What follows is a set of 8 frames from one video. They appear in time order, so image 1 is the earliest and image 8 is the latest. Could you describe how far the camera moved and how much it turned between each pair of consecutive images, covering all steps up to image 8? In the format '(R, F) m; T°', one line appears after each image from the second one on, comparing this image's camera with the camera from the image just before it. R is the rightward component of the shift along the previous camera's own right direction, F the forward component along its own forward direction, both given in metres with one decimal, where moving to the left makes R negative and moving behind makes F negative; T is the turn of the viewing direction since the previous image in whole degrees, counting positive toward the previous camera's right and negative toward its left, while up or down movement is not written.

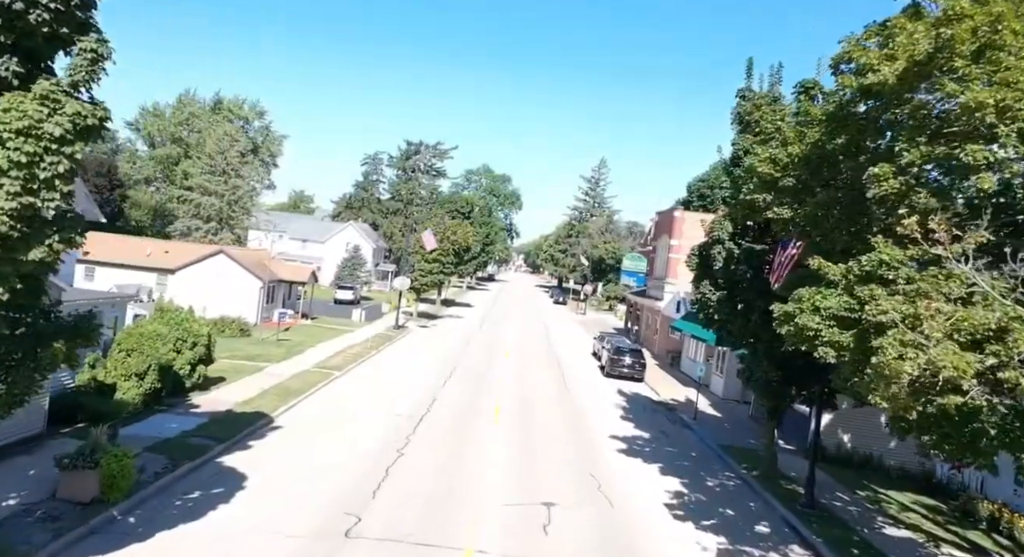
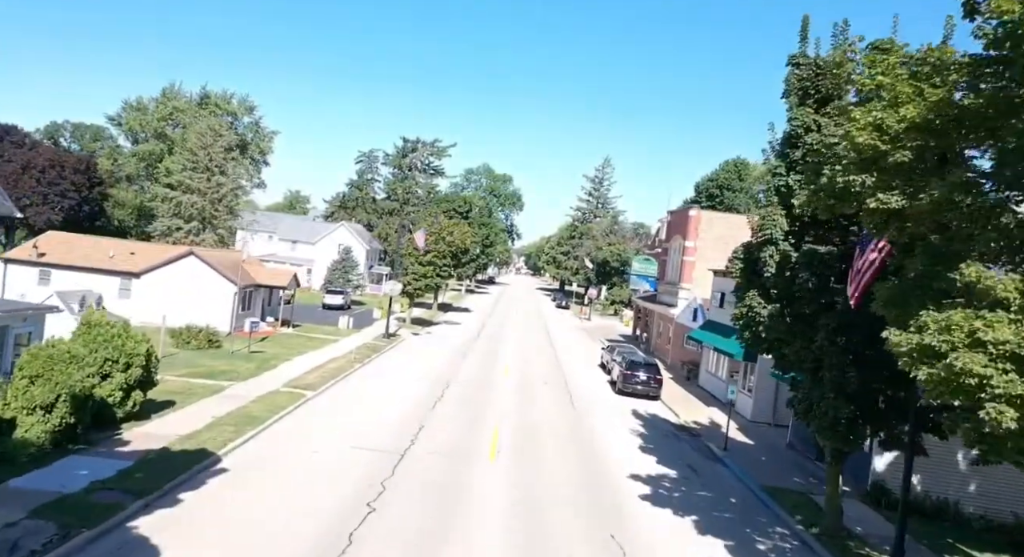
(0.0, +3.0) m; 0°
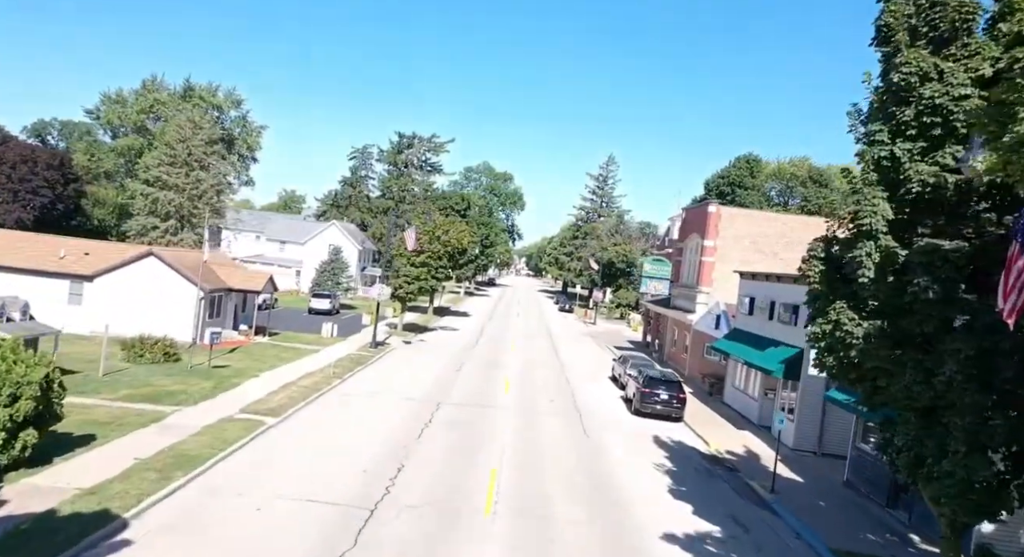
(0.0, +3.3) m; 0°
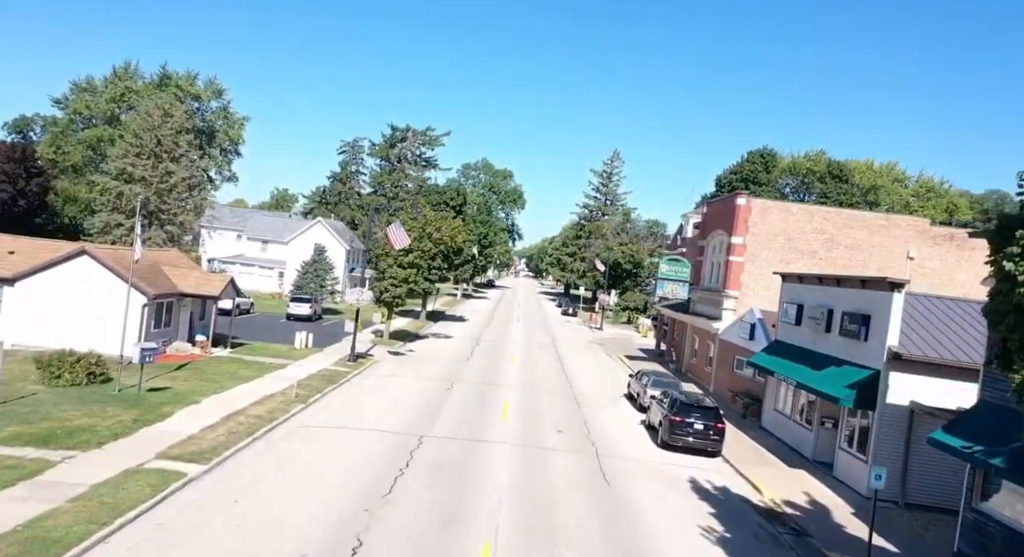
(0.0, +4.0) m; 0°
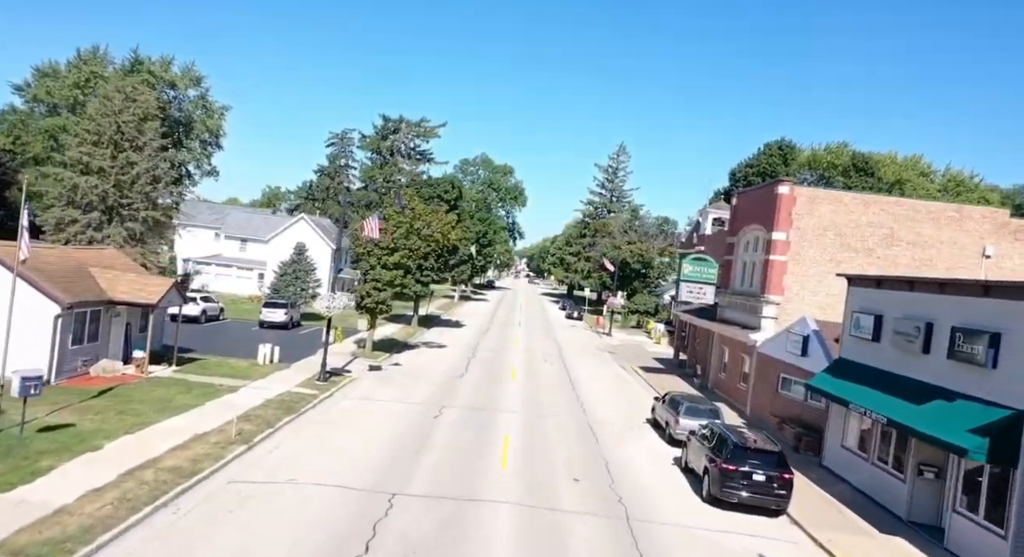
(0.0, +4.2) m; 0°
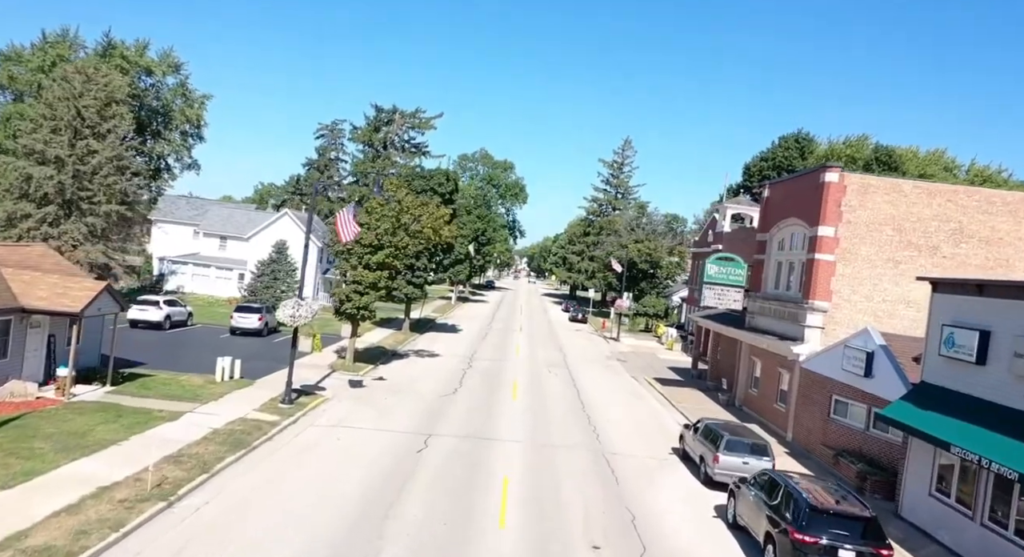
(0.0, +3.5) m; 0°
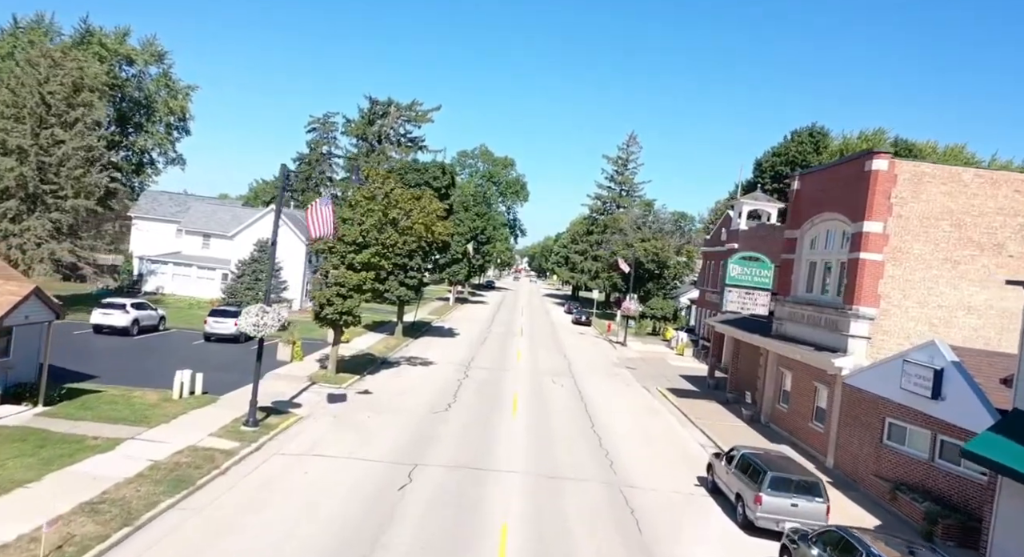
(0.0, +2.6) m; 0°
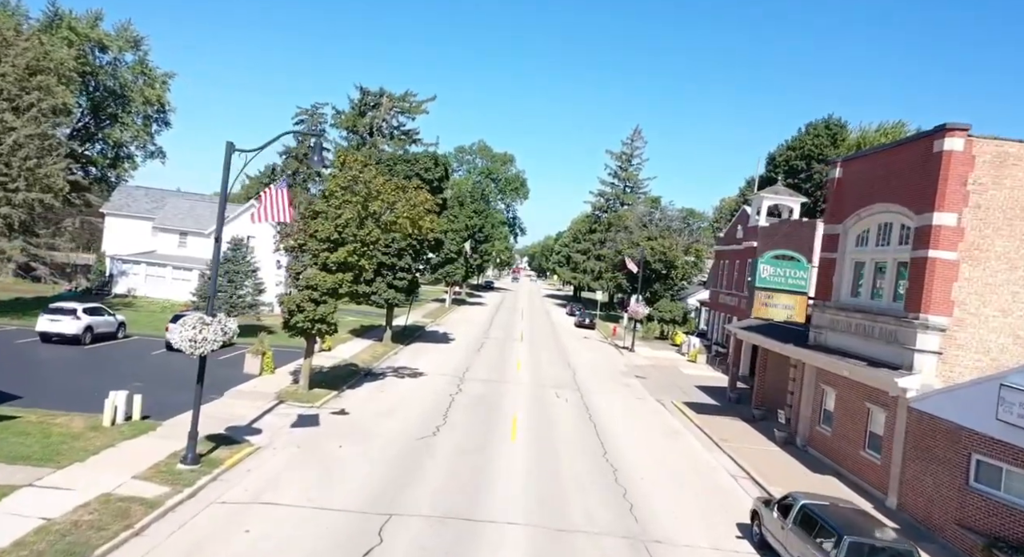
(0.0, +3.0) m; 0°
